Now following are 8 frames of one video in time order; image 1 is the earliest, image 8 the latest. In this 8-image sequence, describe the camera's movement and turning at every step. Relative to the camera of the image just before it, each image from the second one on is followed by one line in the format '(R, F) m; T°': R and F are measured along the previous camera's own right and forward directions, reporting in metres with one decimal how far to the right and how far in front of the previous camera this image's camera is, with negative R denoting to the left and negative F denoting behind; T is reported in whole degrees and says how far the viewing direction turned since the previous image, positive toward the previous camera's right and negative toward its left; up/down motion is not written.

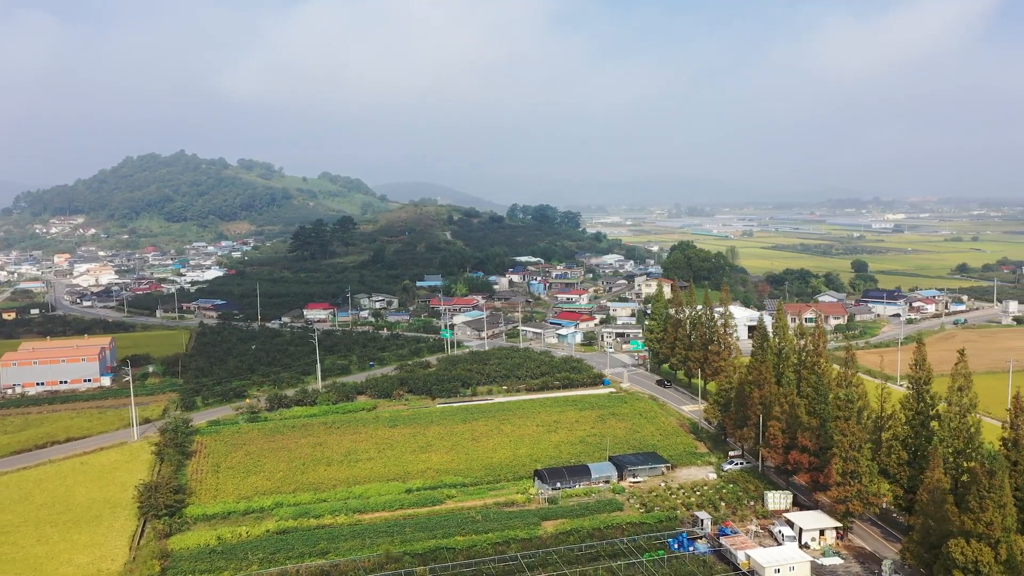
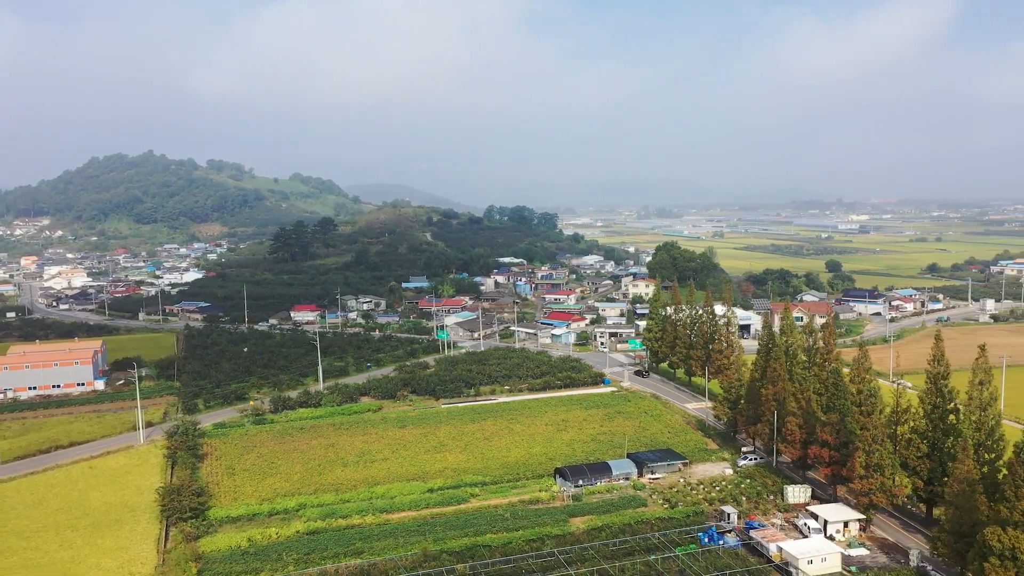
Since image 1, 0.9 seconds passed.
(-0.9, -0.1) m; +2°
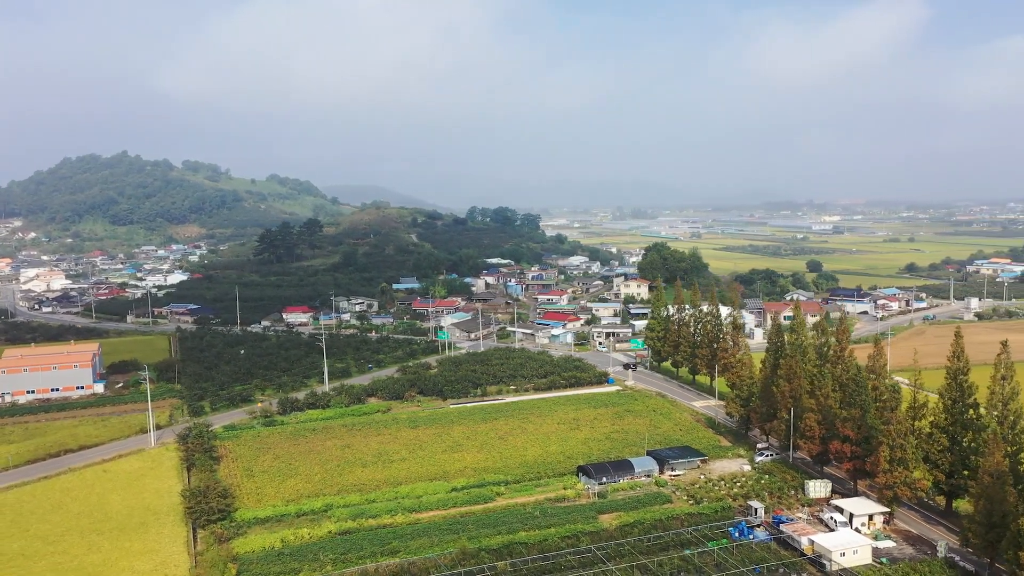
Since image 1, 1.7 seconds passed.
(-0.8, -0.1) m; +2°
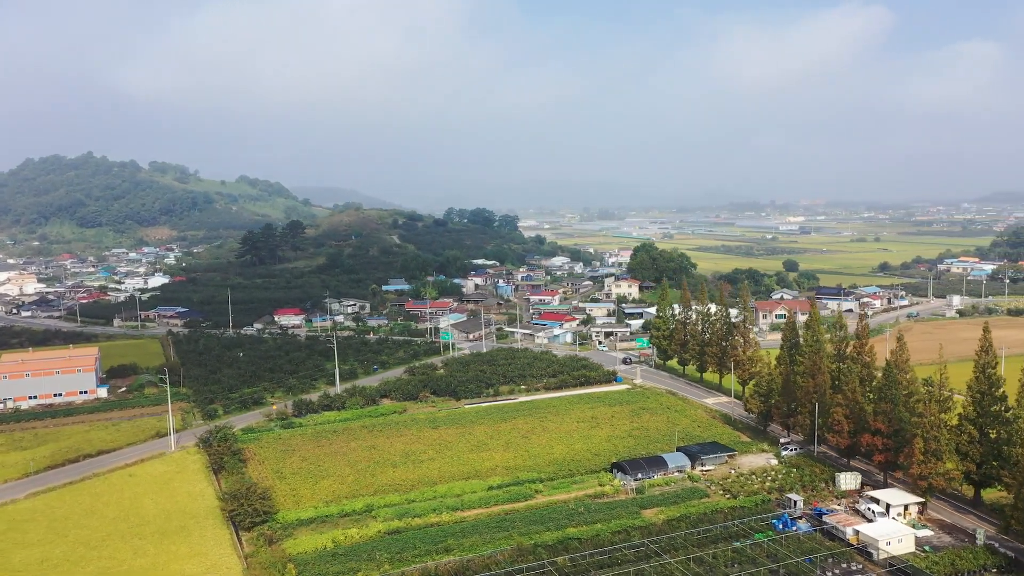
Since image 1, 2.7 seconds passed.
(-1.2, -0.1) m; +2°
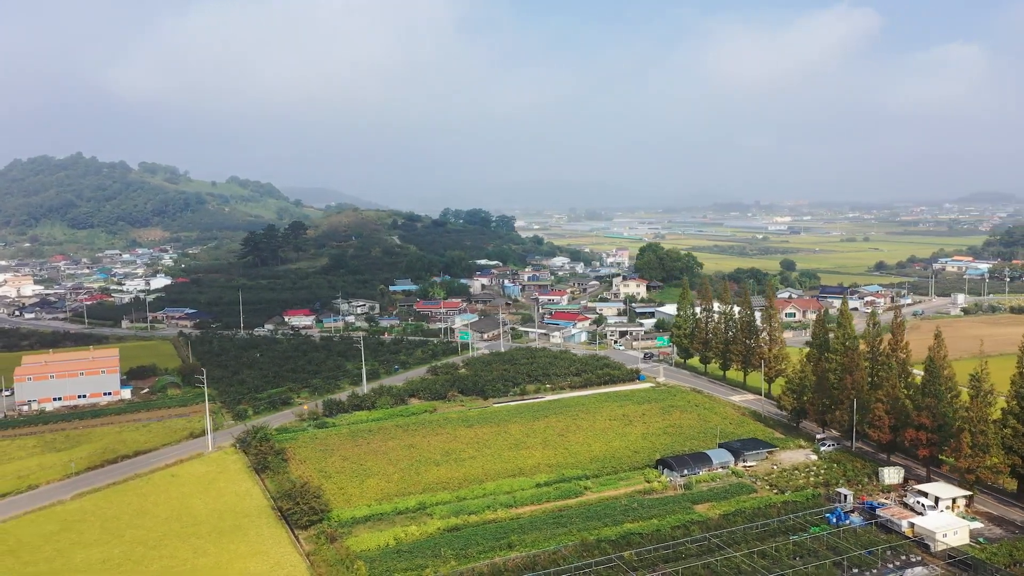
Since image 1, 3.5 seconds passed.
(-1.1, -0.1) m; 0°
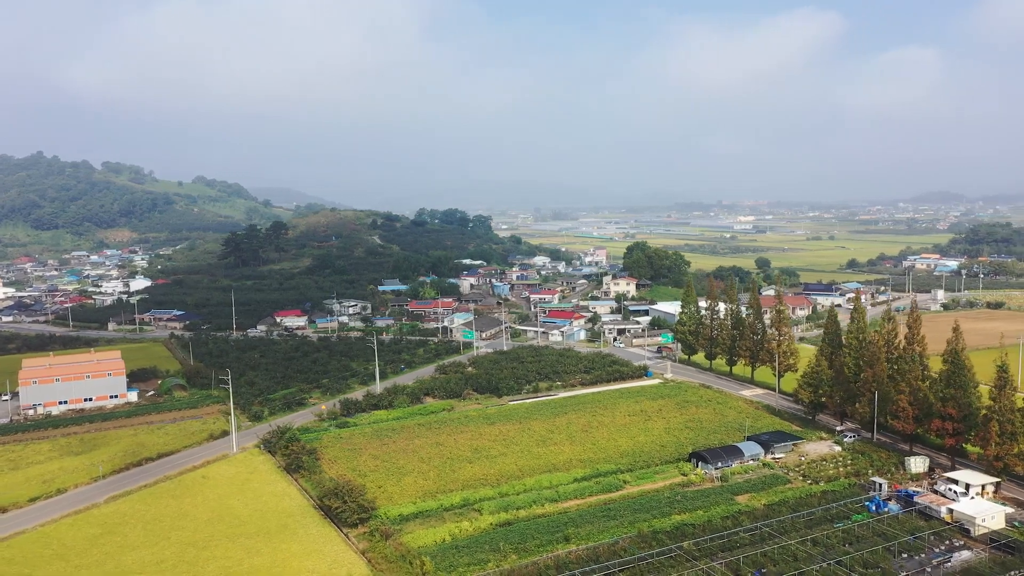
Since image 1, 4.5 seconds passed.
(-1.3, -0.1) m; +2°
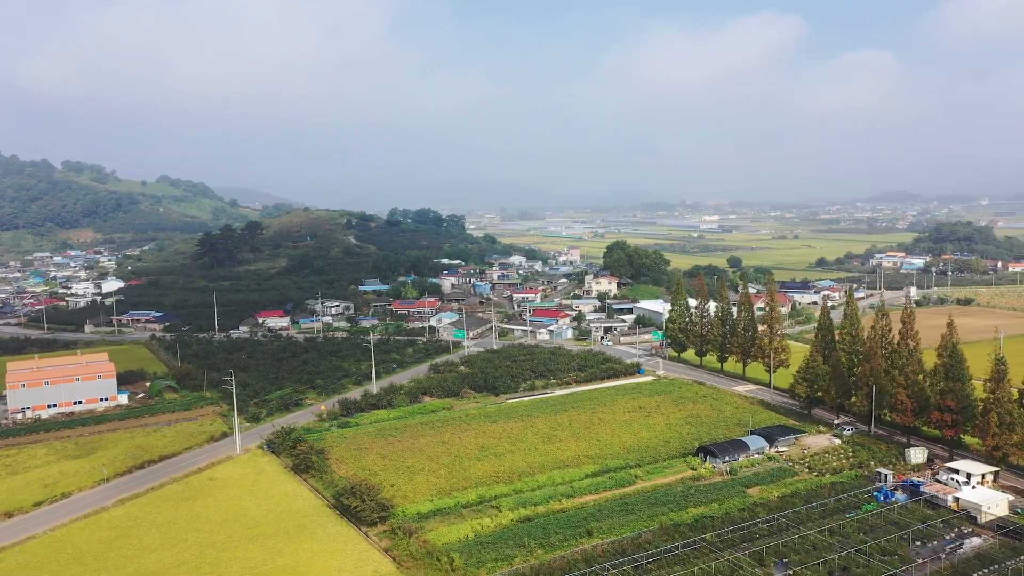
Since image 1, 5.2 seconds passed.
(-0.8, -0.1) m; +2°
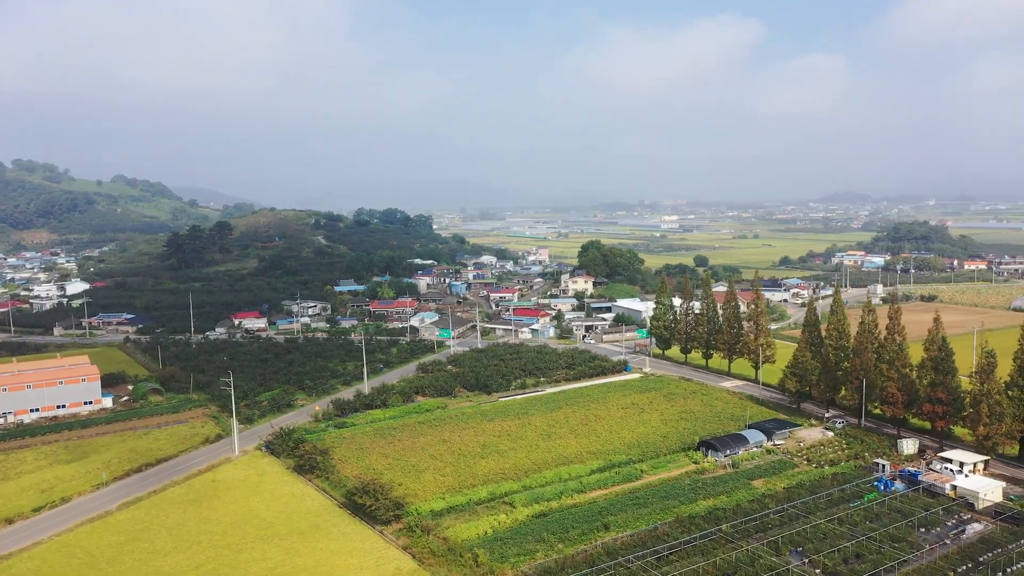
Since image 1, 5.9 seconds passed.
(-0.8, -0.1) m; +3°
